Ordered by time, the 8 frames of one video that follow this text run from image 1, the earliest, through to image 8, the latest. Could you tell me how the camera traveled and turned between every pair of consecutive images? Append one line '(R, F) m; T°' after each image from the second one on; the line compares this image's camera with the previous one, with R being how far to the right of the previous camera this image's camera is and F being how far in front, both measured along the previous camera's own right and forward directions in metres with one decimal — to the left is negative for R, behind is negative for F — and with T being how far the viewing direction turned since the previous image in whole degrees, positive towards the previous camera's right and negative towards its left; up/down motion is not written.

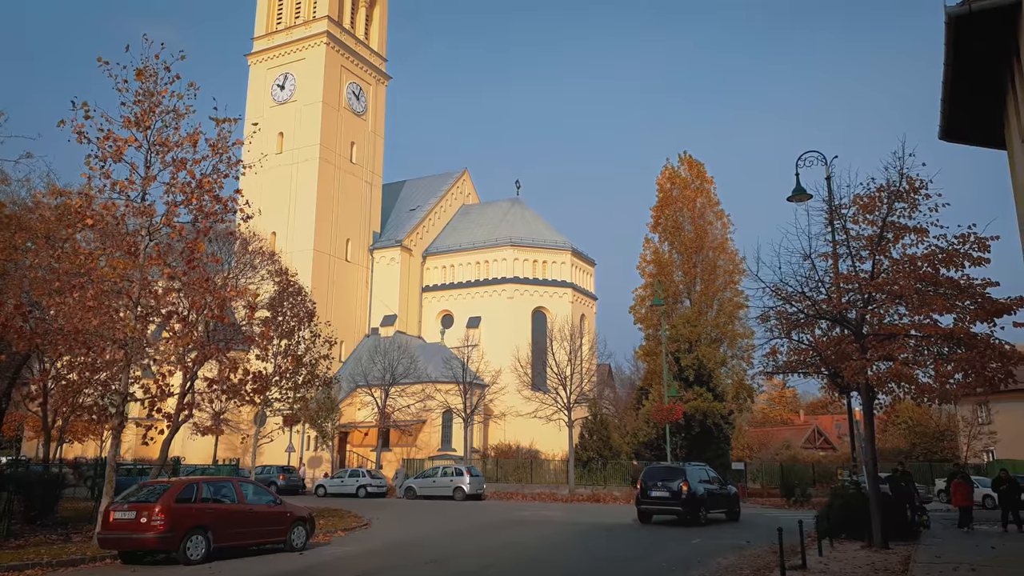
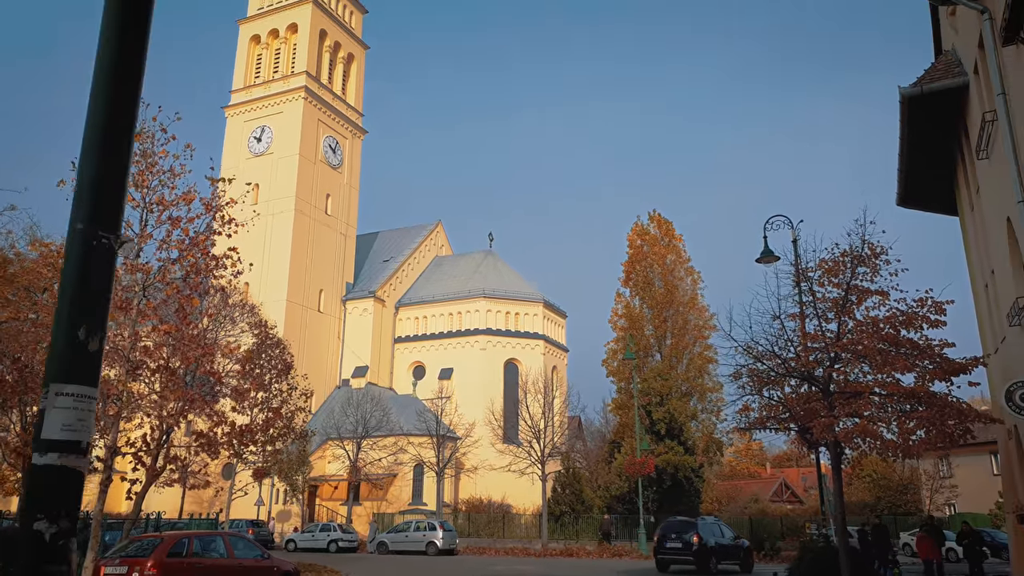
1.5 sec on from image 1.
(-0.3, -0.5) m; +2°
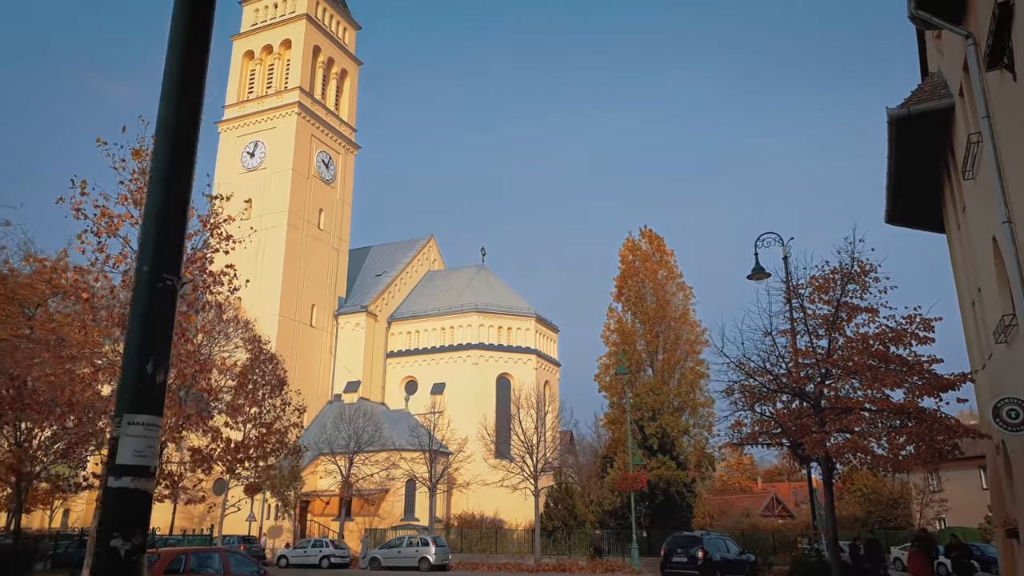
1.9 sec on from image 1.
(-0.1, -0.2) m; +1°
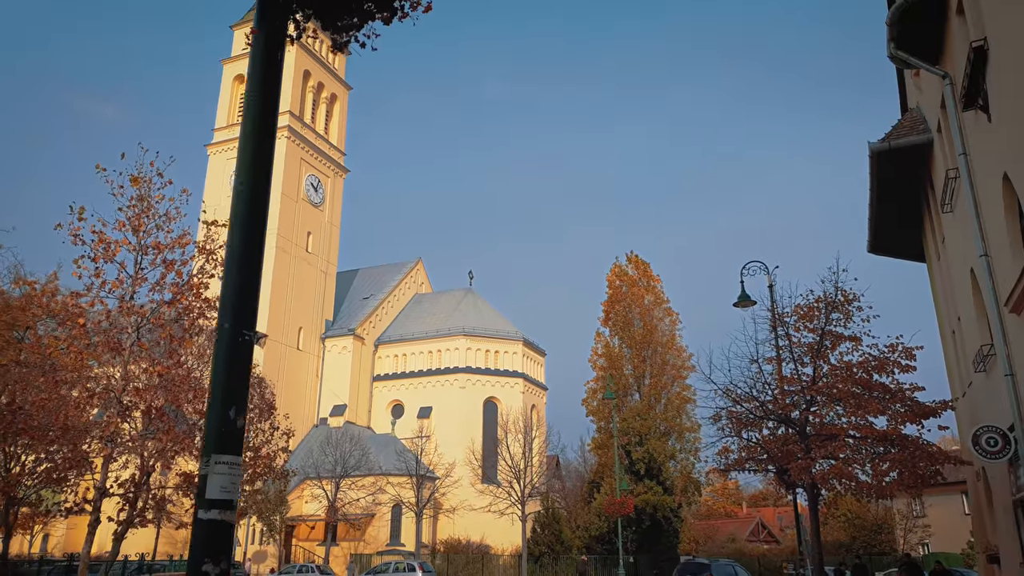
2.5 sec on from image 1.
(-0.1, -0.3) m; +1°
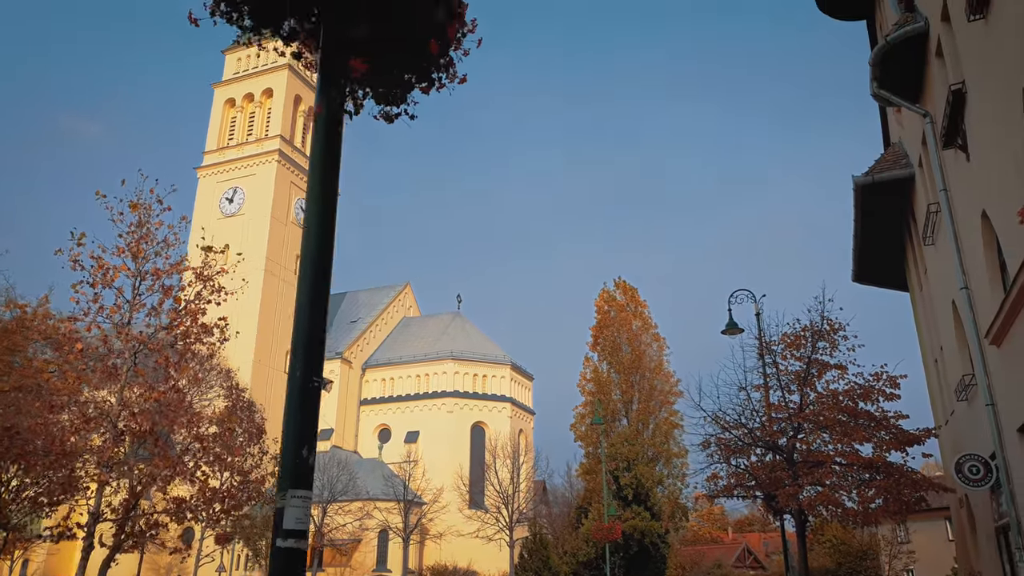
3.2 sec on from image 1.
(-0.2, -0.3) m; +1°
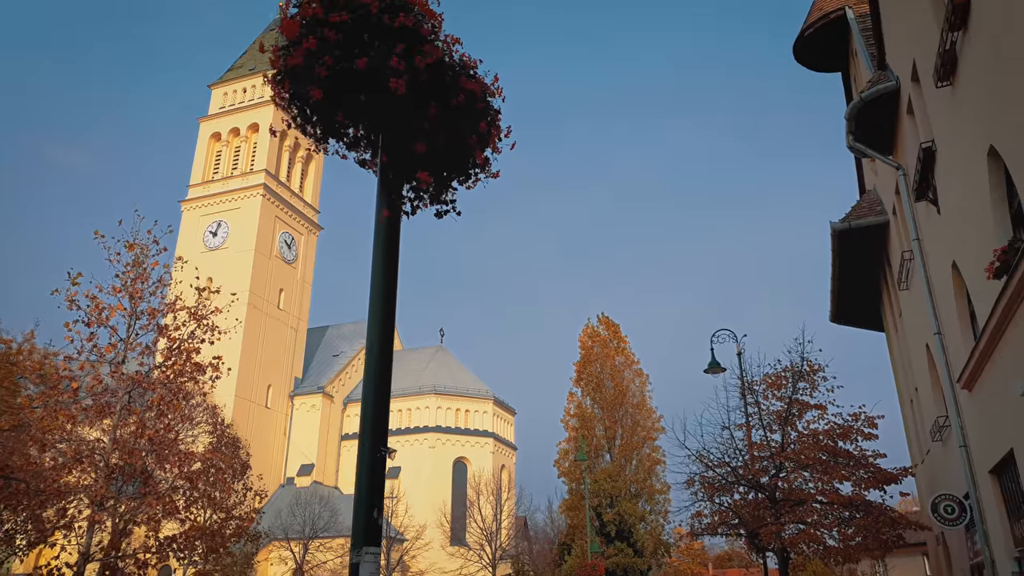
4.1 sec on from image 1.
(-0.2, -0.4) m; +1°
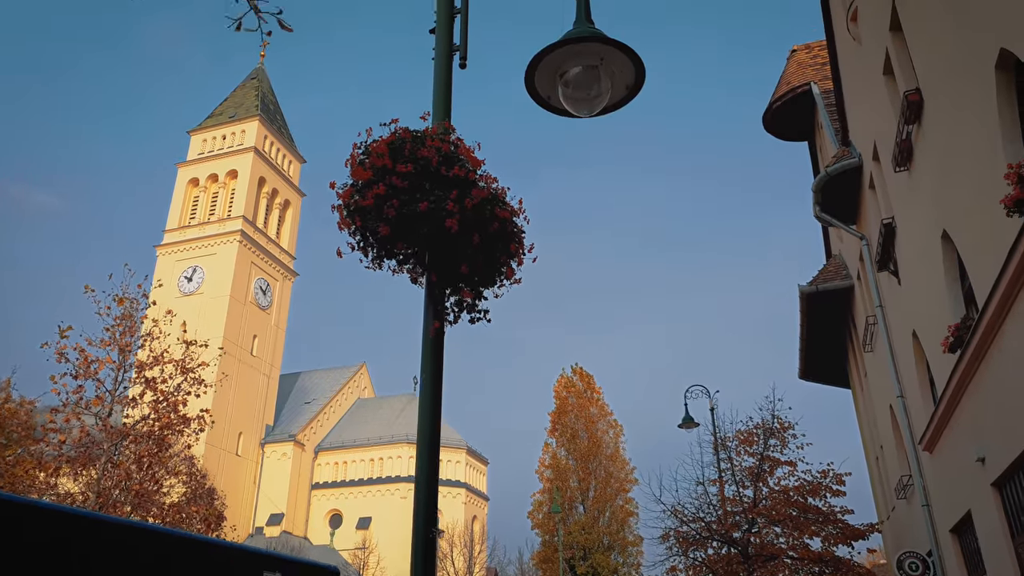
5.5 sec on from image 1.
(-0.3, -0.5) m; +2°
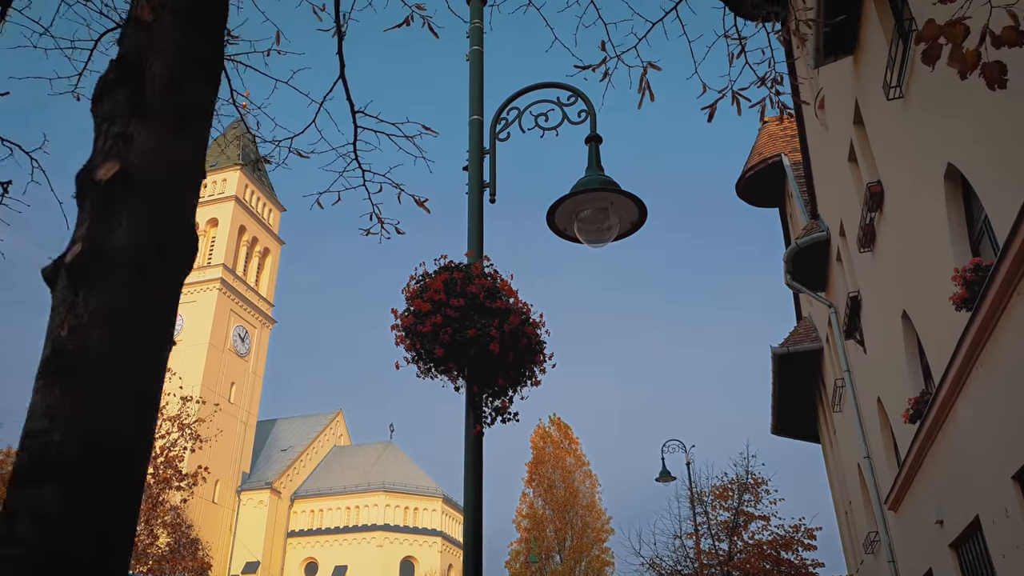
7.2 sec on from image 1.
(-0.3, -0.8) m; +2°
